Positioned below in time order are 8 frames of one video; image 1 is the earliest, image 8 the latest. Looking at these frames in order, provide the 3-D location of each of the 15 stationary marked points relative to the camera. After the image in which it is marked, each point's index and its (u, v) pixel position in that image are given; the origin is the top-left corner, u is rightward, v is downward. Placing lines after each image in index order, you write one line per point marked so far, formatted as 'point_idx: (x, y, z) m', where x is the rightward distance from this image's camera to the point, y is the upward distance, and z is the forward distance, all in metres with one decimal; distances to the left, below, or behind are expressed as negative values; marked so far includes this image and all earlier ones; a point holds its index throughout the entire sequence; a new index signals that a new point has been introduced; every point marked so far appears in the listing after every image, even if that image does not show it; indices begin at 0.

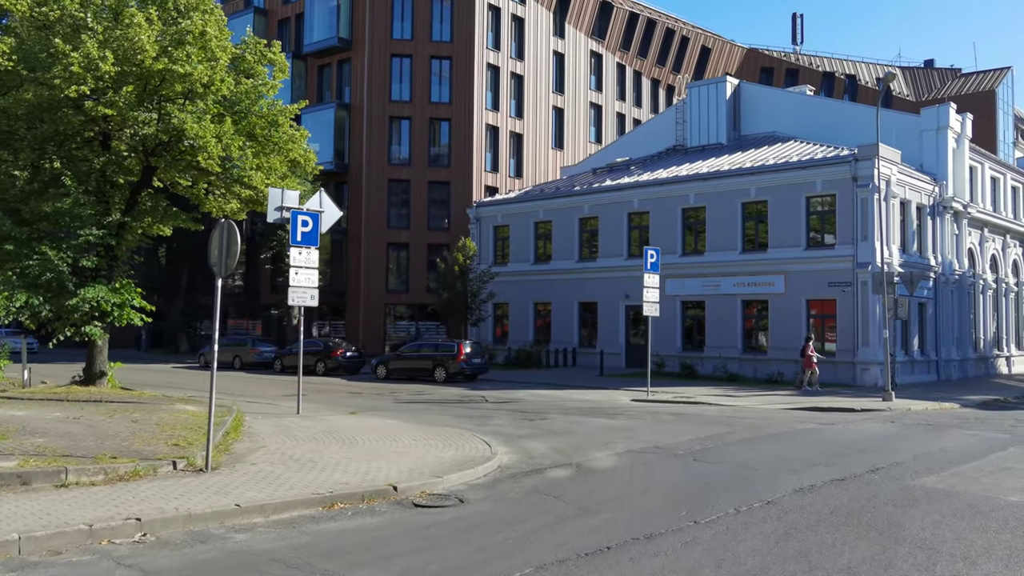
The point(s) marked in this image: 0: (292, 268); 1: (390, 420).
0: (-4.0, +0.4, +16.0) m
1: (-2.4, -2.5, +16.7) m
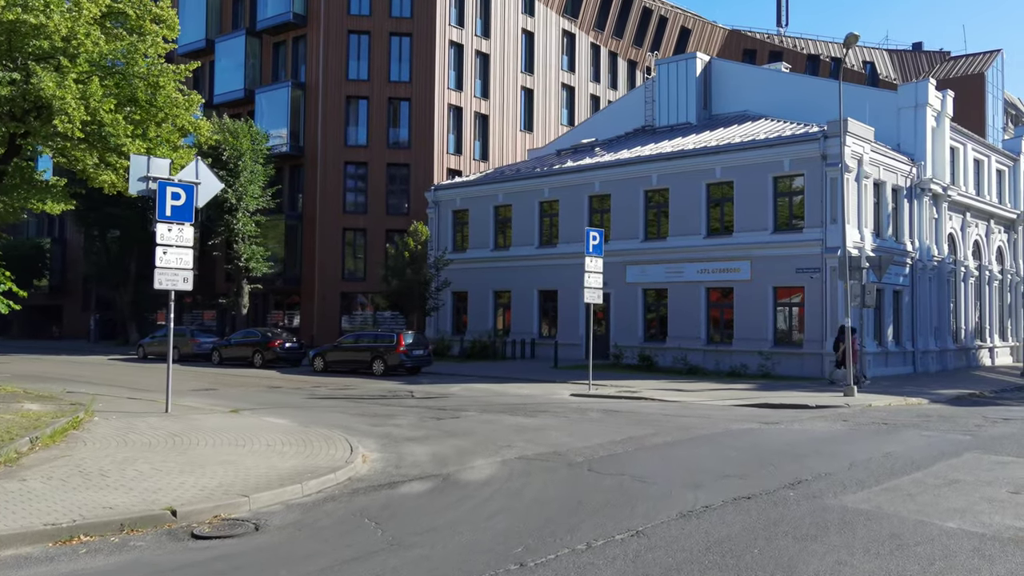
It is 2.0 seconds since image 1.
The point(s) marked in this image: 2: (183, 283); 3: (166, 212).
0: (-5.7, +0.6, +14.1) m
1: (-4.0, -2.2, +14.7) m
2: (-5.5, +0.1, +14.5) m
3: (-5.6, +1.2, +14.0) m
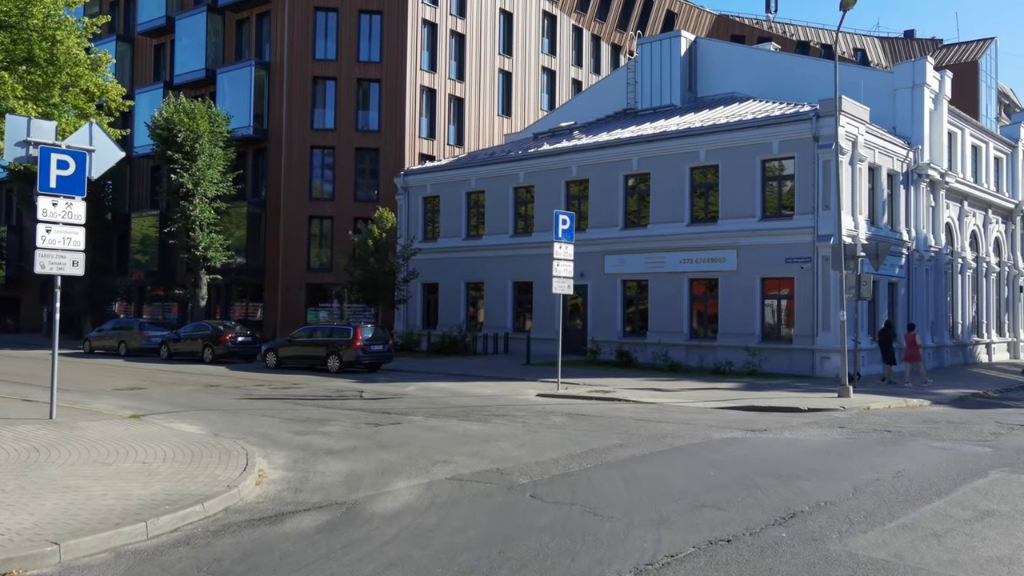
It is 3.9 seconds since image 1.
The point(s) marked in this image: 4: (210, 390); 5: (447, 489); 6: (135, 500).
0: (-6.4, +0.9, +12.0) m
1: (-4.8, -2.0, +12.7) m
2: (-6.3, +0.3, +12.4) m
3: (-6.3, +1.4, +11.9) m
4: (-6.5, -2.2, +18.9) m
5: (-0.6, -2.0, +8.6) m
6: (-3.2, -1.8, +7.4) m
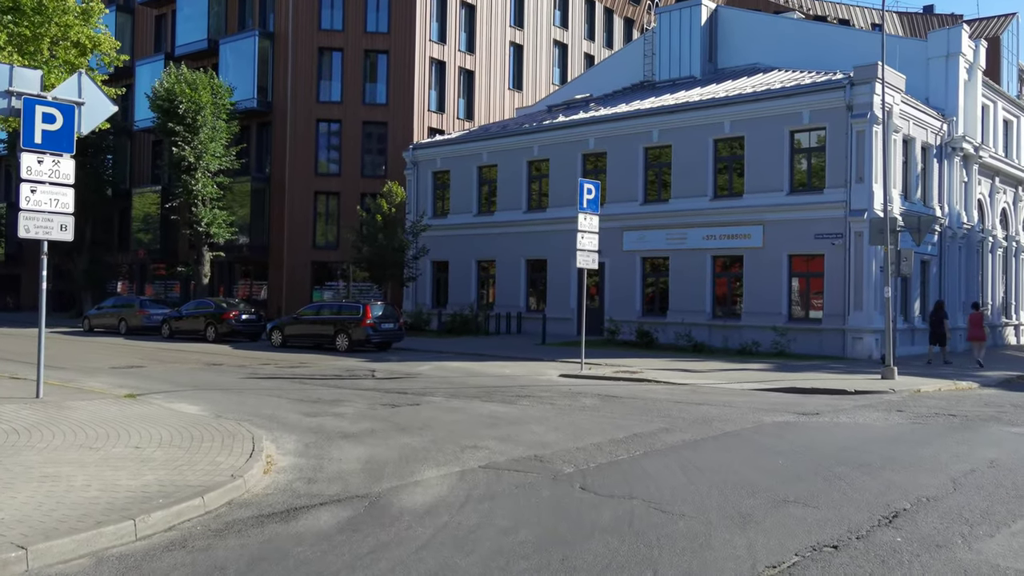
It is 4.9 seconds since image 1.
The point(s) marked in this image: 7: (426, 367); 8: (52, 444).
0: (-6.0, +1.3, +10.9) m
1: (-4.4, -1.6, +11.6) m
2: (-5.8, +0.7, +11.3) m
3: (-5.9, +1.8, +10.8) m
4: (-6.1, -1.7, +17.8) m
5: (-0.2, -1.6, +7.5) m
6: (-2.8, -1.5, +6.3) m
7: (-1.8, -1.7, +18.7) m
8: (-4.2, -1.4, +8.0) m
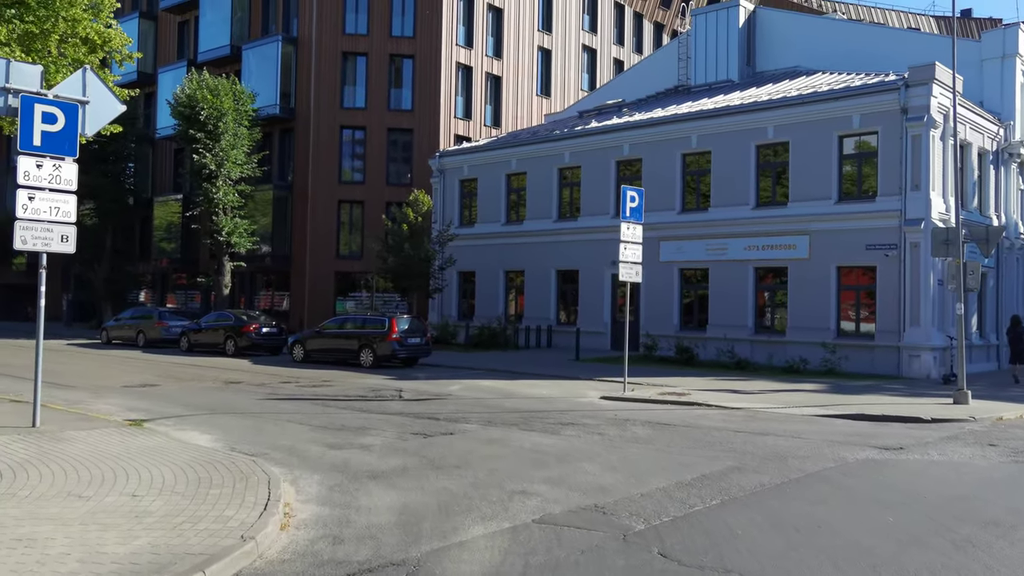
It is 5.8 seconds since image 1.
0: (-5.5, +1.1, +9.8) m
1: (-3.8, -1.8, +10.5) m
2: (-5.3, +0.5, +10.2) m
3: (-5.4, +1.7, +9.8) m
4: (-5.4, -1.9, +16.8) m
5: (+0.2, -1.8, +6.3) m
6: (-2.4, -1.6, +5.2) m
7: (-1.1, -2.0, +17.5) m
8: (-3.8, -1.6, +6.9) m
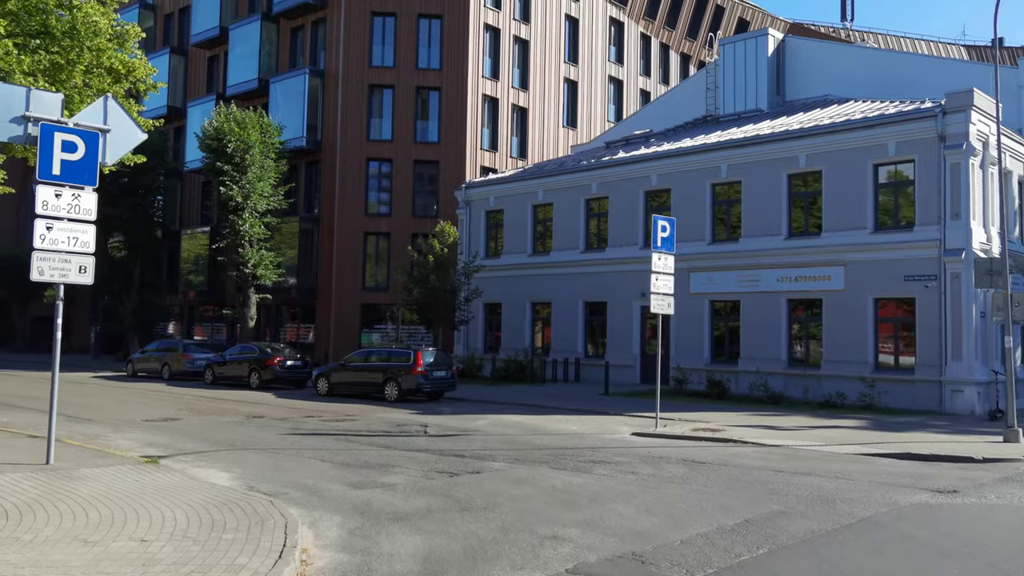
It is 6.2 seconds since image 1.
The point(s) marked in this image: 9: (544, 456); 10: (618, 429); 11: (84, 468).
0: (-5.2, +0.7, +9.6) m
1: (-3.5, -2.2, +10.1) m
2: (-5.0, +0.2, +10.0) m
3: (-5.0, +1.3, +9.6) m
4: (-4.9, -2.5, +16.4) m
5: (+0.4, -2.0, +5.8) m
6: (-2.2, -1.8, +4.8) m
7: (-0.6, -2.6, +17.0) m
8: (-3.5, -1.8, +6.6) m
9: (+0.5, -2.4, +12.5) m
10: (+2.0, -2.6, +16.2) m
11: (-4.7, -2.0, +9.7) m
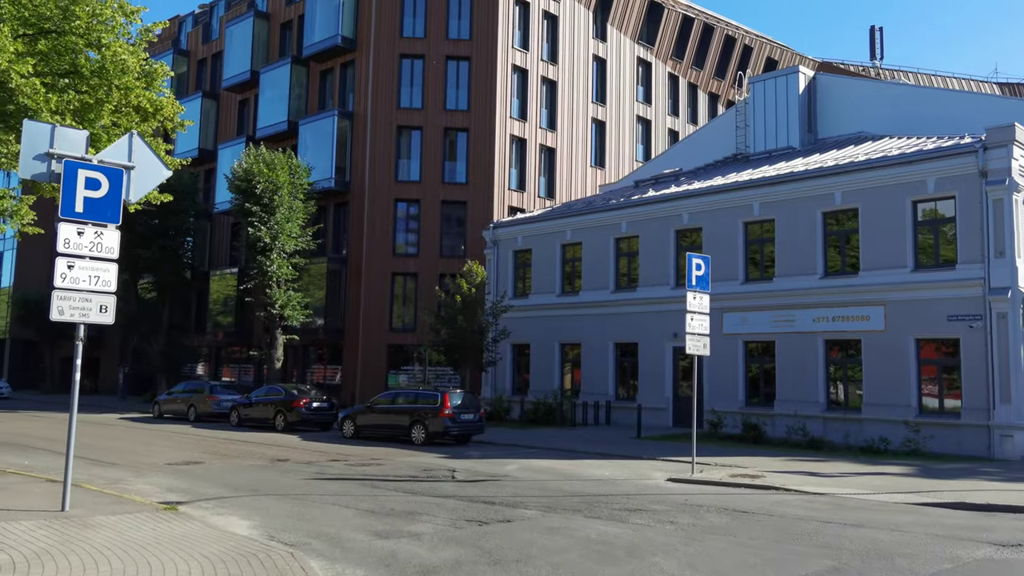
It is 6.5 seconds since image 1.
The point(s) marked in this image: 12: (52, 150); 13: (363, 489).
0: (-4.8, +0.3, +9.4) m
1: (-3.1, -2.6, +9.7) m
2: (-4.6, -0.3, +9.7) m
3: (-4.7, +0.9, +9.4) m
4: (-4.3, -3.3, +16.0) m
5: (+0.7, -2.3, +5.3) m
6: (-2.0, -2.0, +4.3) m
7: (0.0, -3.4, +16.5) m
8: (-3.3, -2.1, +6.2) m
9: (+0.9, -3.0, +12.0) m
10: (+2.5, -3.3, +15.6) m
11: (-4.4, -2.4, +9.3) m
12: (-5.0, +1.5, +9.5) m
13: (-2.2, -3.0, +13.1) m
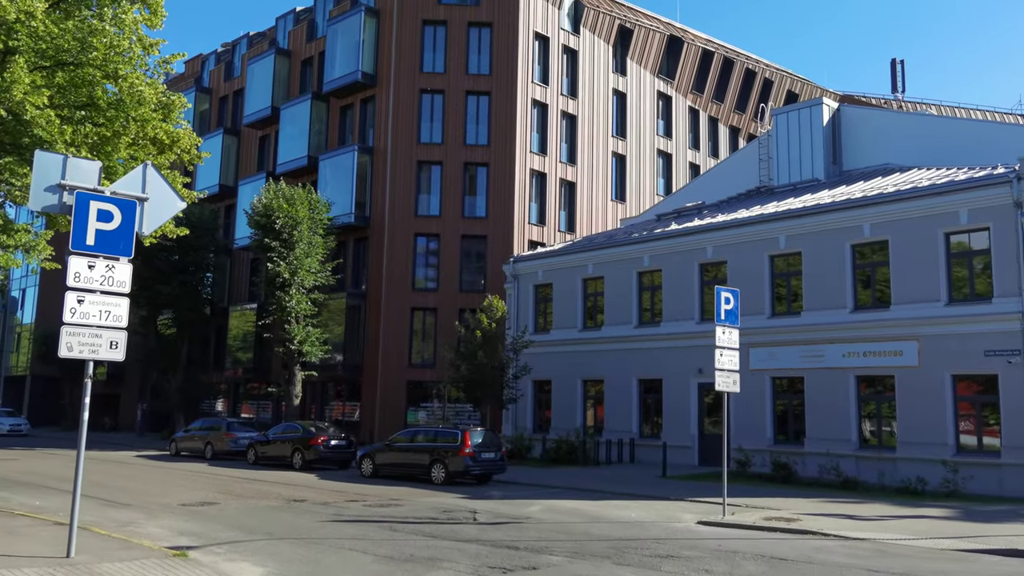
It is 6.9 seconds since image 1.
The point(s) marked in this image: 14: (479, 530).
0: (-4.5, -0.1, +9.1) m
1: (-2.8, -3.0, +9.3) m
2: (-4.3, -0.7, +9.4) m
3: (-4.4, +0.5, +9.1) m
4: (-3.9, -3.9, +15.6) m
5: (+0.8, -2.4, +4.7) m
6: (-1.8, -2.1, +3.9) m
7: (+0.4, -4.0, +15.9) m
8: (-3.1, -2.4, +5.7) m
9: (+1.2, -3.4, +11.4) m
10: (+2.9, -3.9, +14.9) m
11: (-4.1, -2.8, +8.9) m
12: (-4.7, +1.1, +9.3) m
13: (-1.9, -3.5, +12.6) m
14: (-0.5, -3.6, +13.1) m
